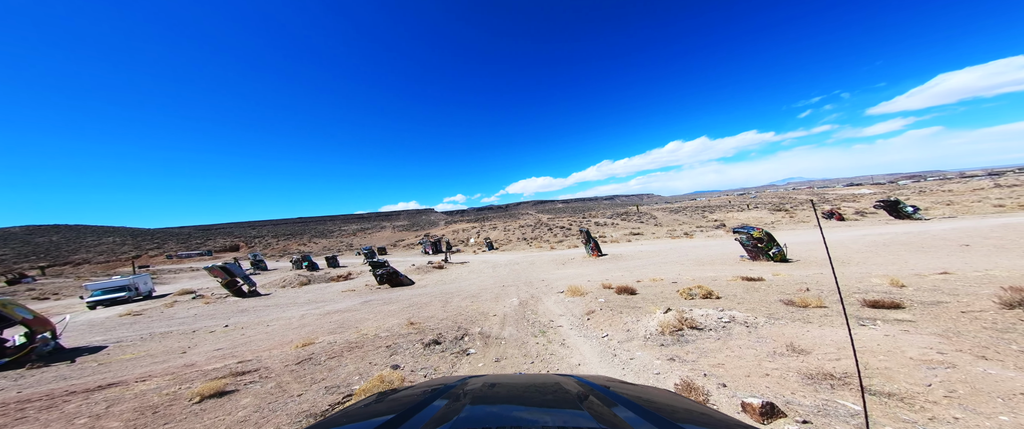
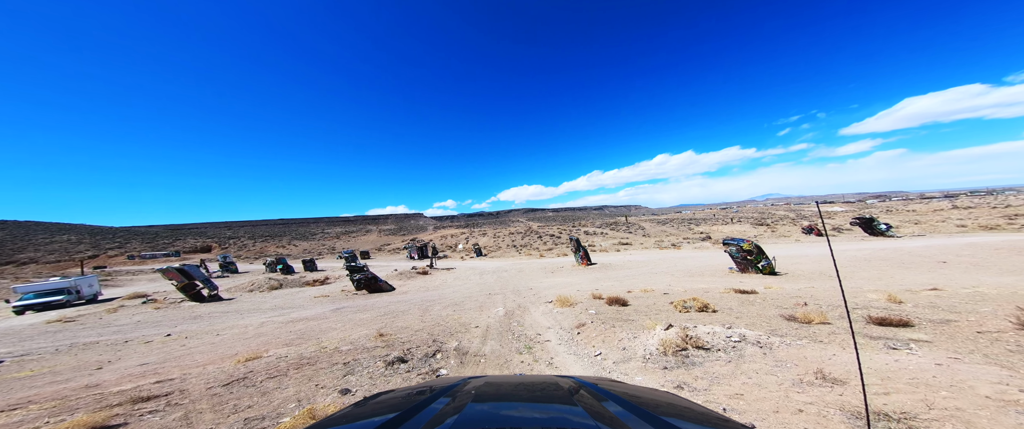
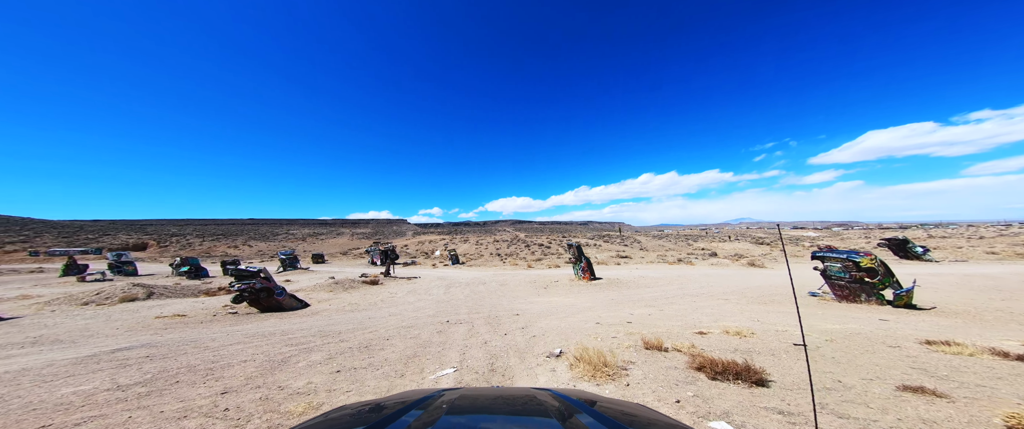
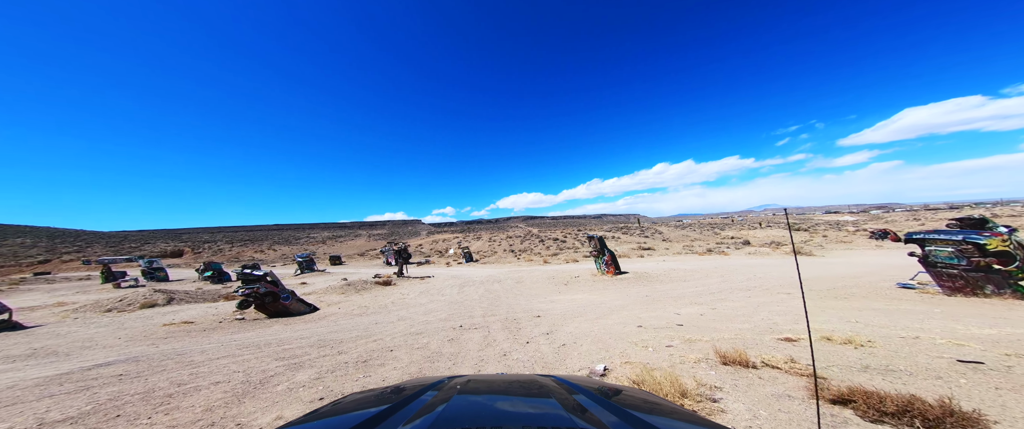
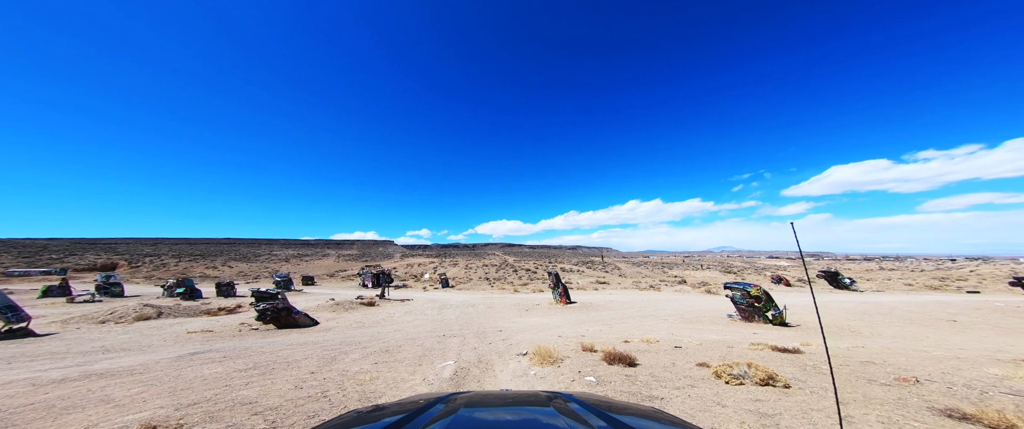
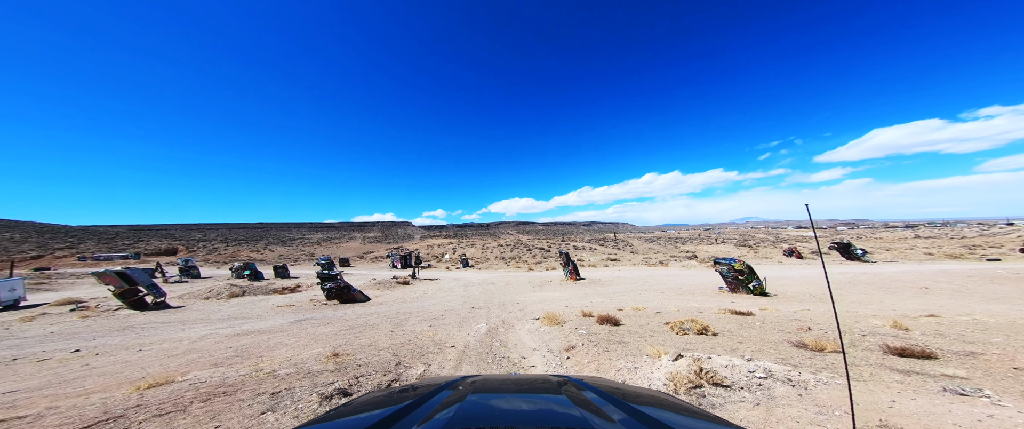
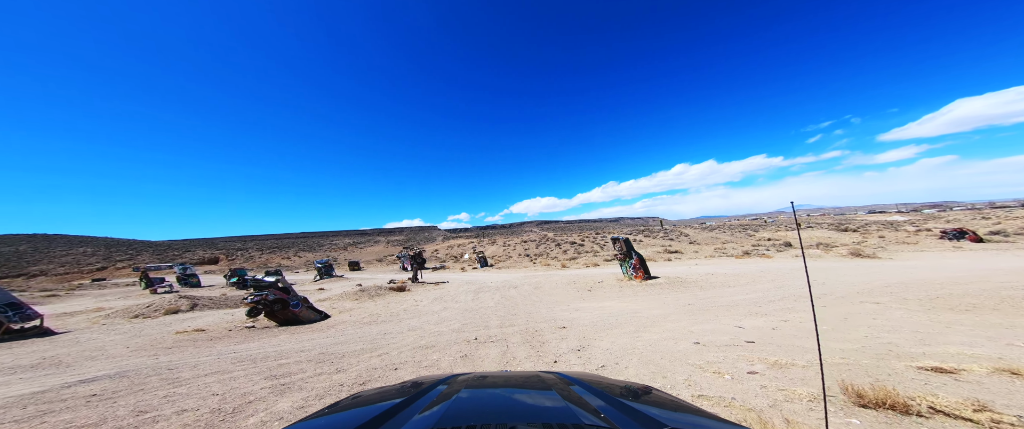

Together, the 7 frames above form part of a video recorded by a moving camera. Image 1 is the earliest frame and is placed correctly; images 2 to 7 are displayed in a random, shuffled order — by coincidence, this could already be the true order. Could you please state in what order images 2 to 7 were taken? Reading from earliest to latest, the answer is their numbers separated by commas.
2, 6, 5, 3, 4, 7
